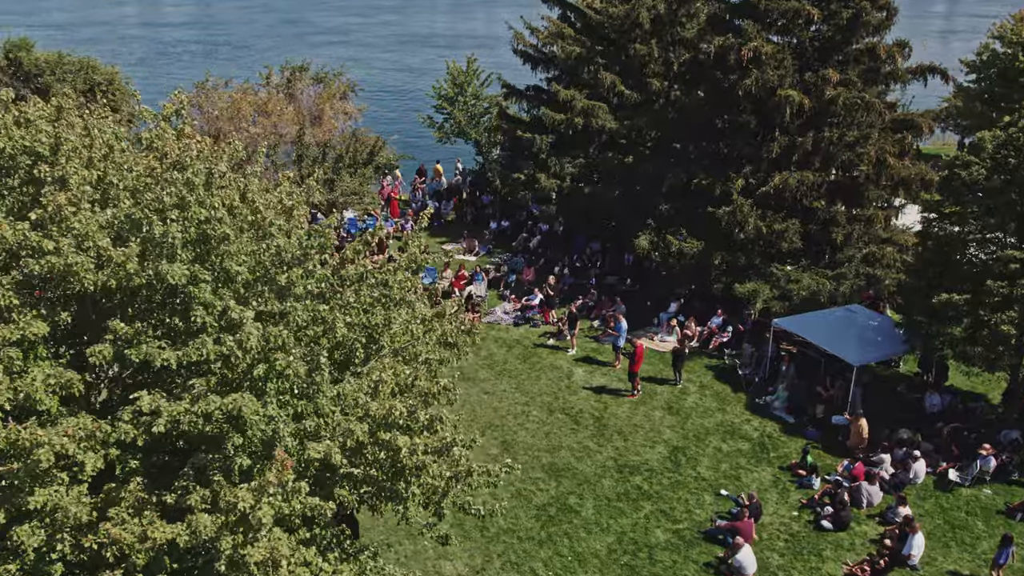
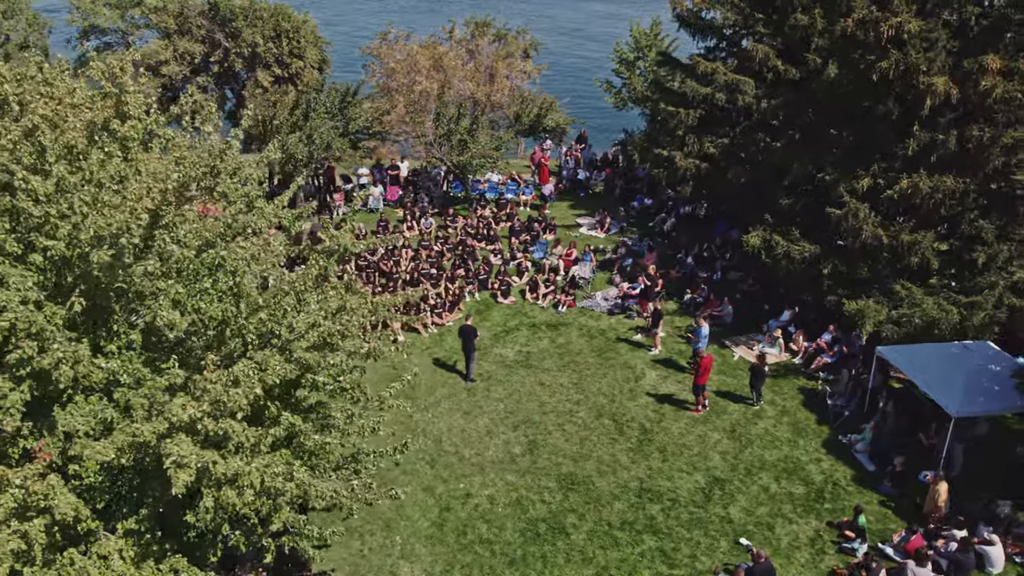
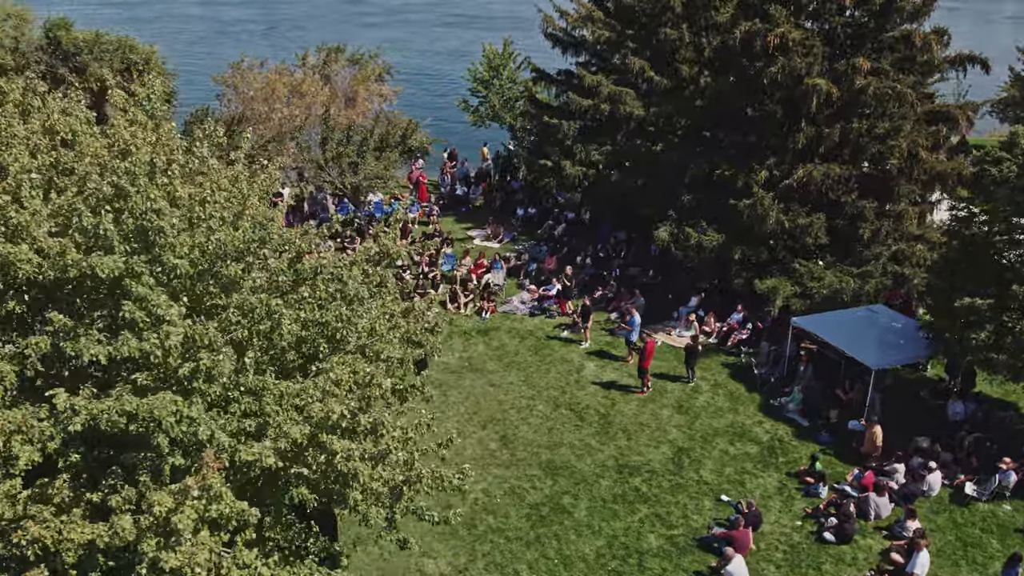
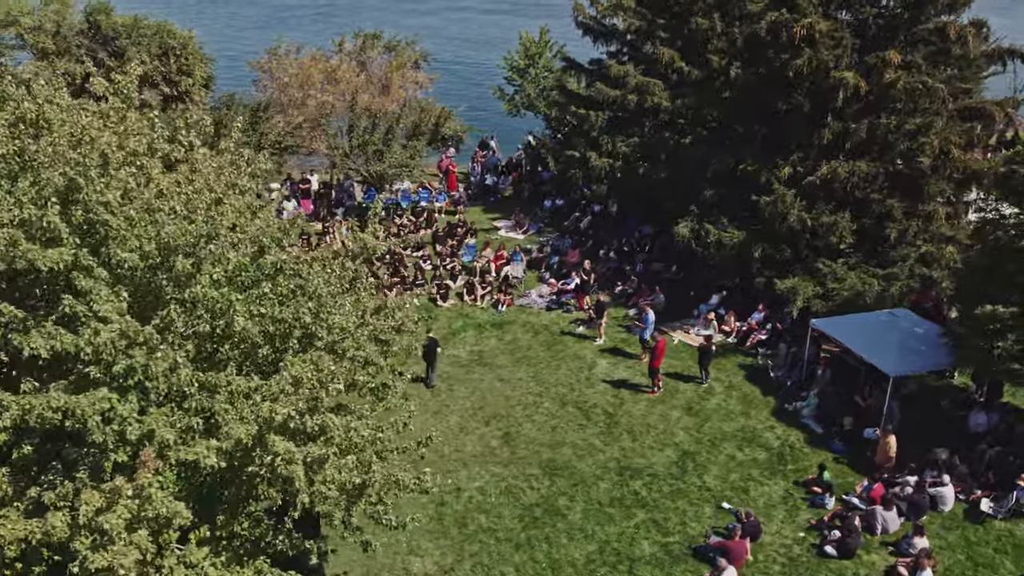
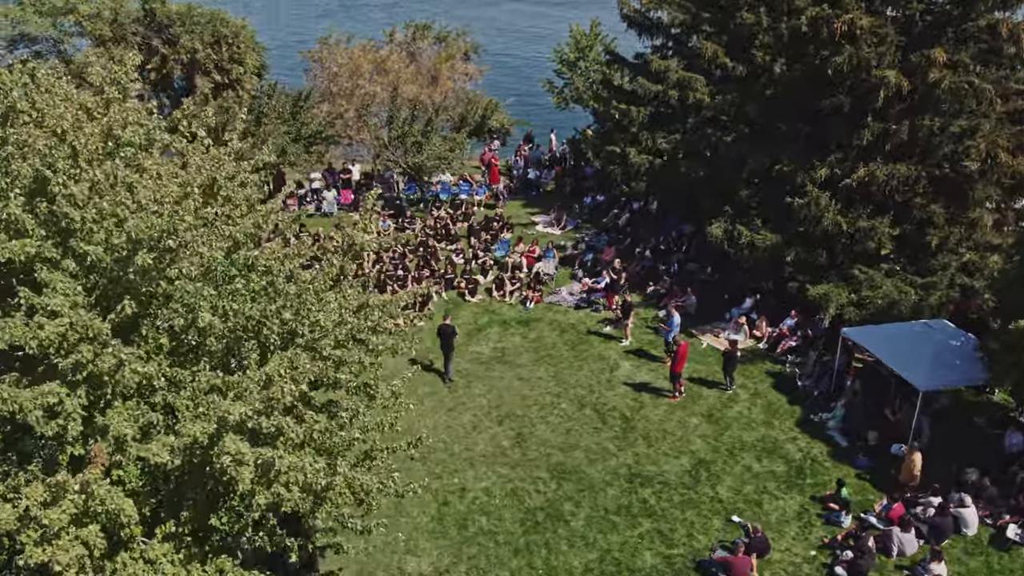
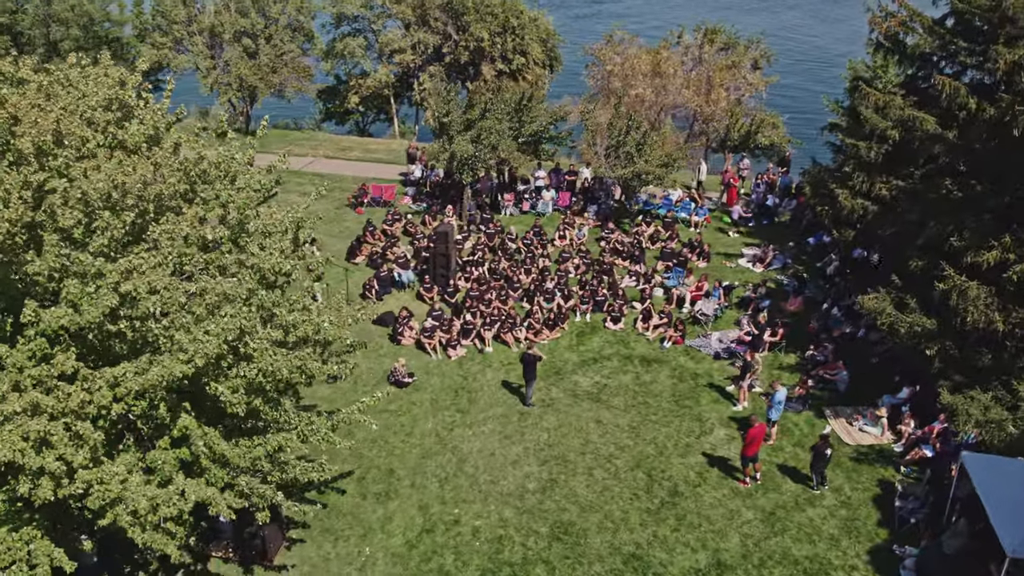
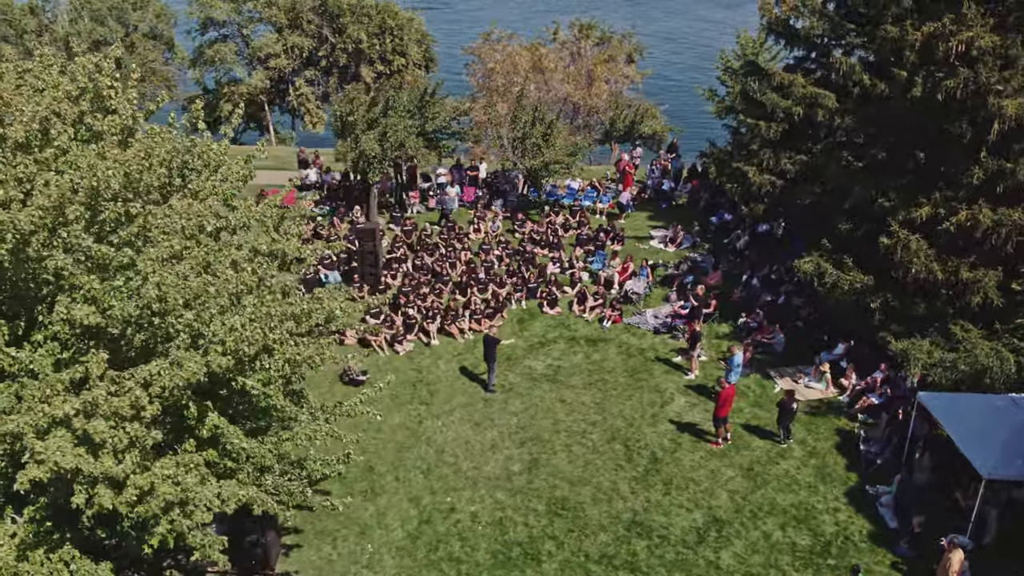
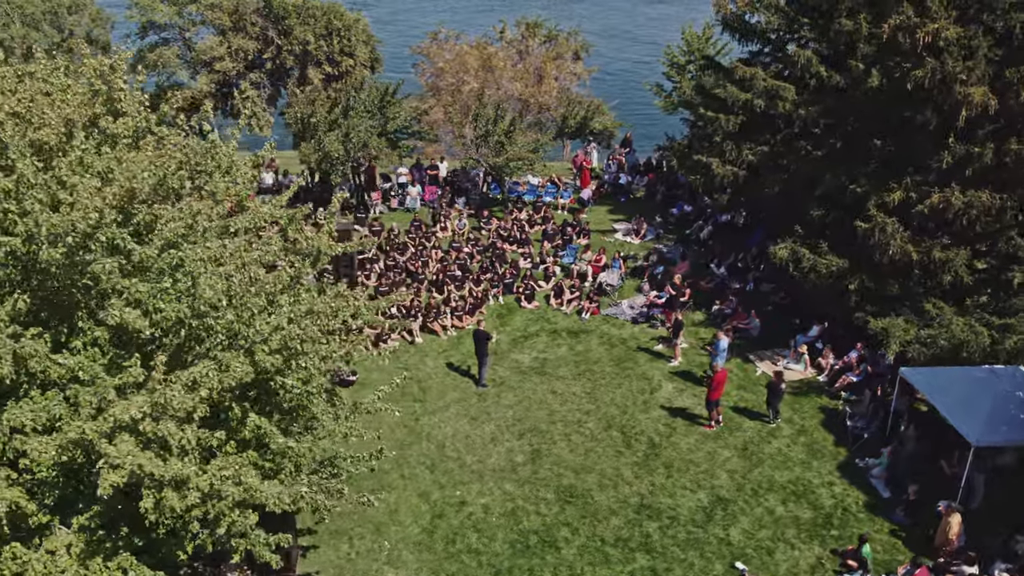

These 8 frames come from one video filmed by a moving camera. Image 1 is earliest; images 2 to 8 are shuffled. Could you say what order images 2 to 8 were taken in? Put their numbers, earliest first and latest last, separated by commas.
3, 4, 5, 2, 8, 7, 6
